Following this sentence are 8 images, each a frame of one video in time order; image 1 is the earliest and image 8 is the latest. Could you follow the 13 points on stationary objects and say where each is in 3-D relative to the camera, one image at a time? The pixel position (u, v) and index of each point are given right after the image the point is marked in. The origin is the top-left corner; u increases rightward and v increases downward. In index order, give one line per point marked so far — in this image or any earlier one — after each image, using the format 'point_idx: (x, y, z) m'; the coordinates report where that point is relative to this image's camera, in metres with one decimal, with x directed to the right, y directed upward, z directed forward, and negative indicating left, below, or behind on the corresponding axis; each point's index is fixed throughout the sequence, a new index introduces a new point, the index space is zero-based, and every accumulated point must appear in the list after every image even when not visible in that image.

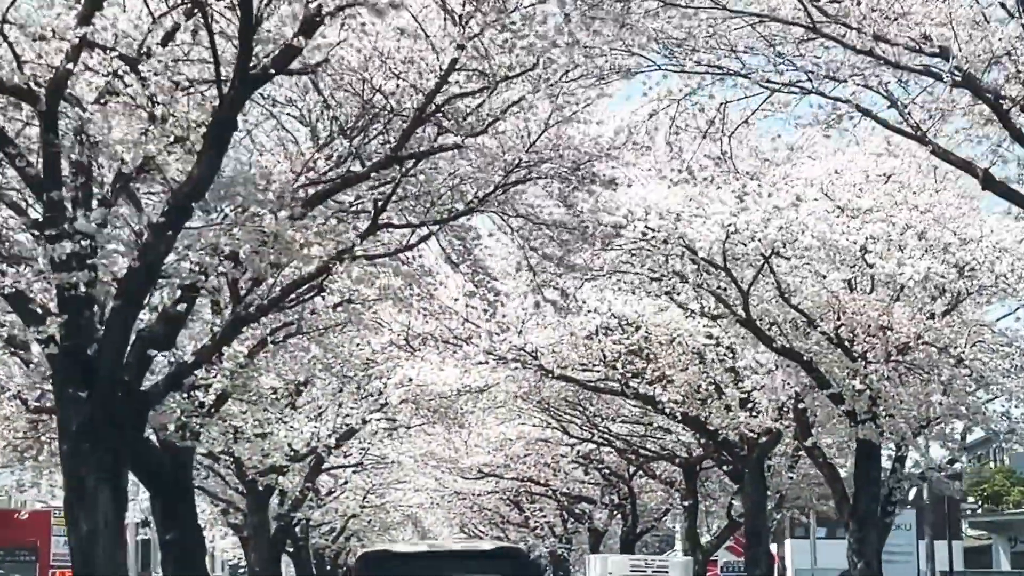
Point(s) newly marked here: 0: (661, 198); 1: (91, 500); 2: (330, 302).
0: (+1.4, +0.9, +18.4) m
1: (-2.4, -1.2, +11.4) m
2: (-1.8, -0.1, +19.7) m
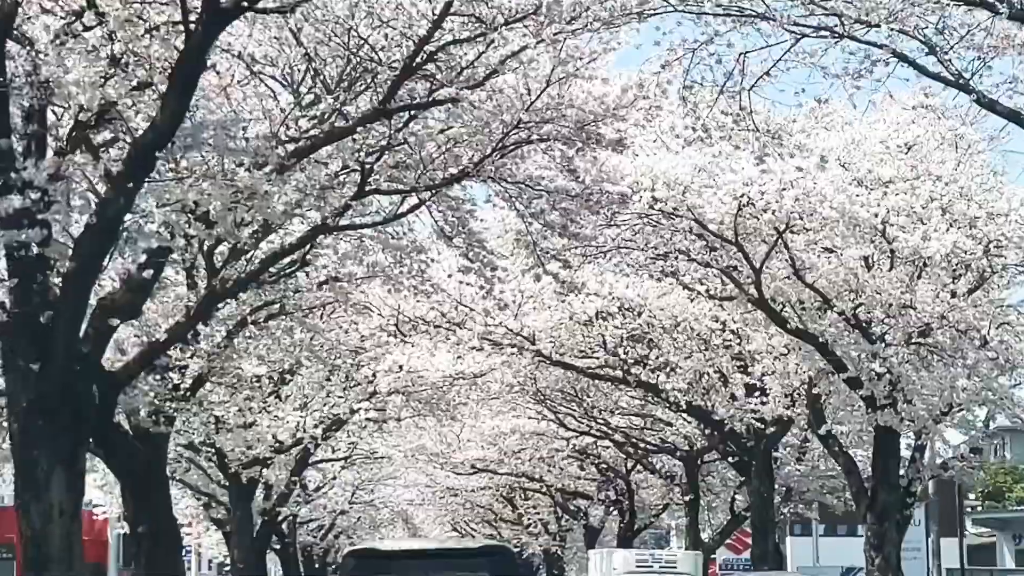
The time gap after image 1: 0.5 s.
0: (+1.4, +1.1, +17.2) m
1: (-2.4, -1.0, +10.2) m
2: (-1.8, +0.1, +18.5) m
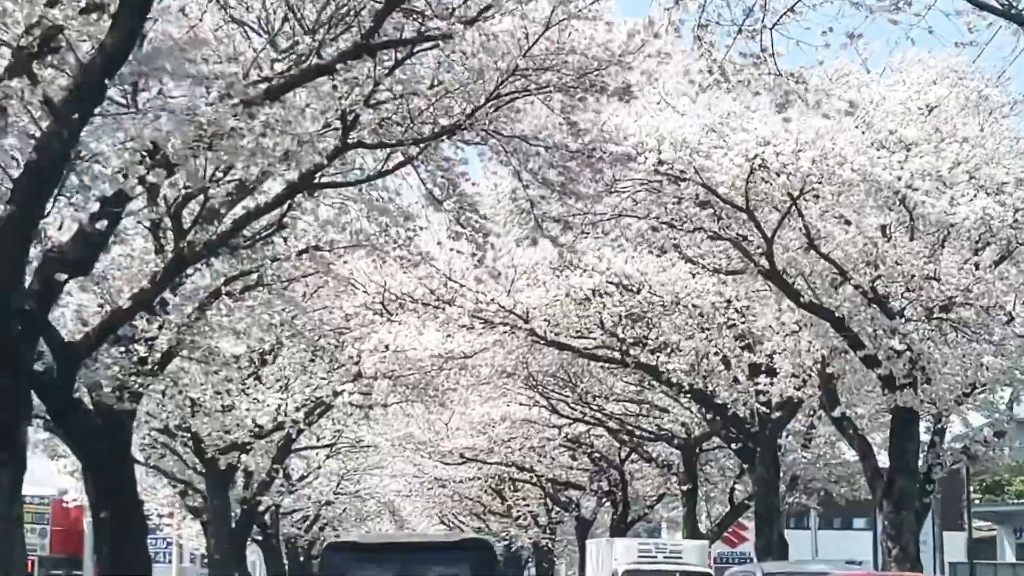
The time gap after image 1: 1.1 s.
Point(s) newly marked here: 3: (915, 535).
0: (+1.3, +1.3, +15.9) m
1: (-2.4, -0.8, +9.0) m
2: (-1.9, +0.4, +17.2) m
3: (+3.6, -2.2, +17.7) m
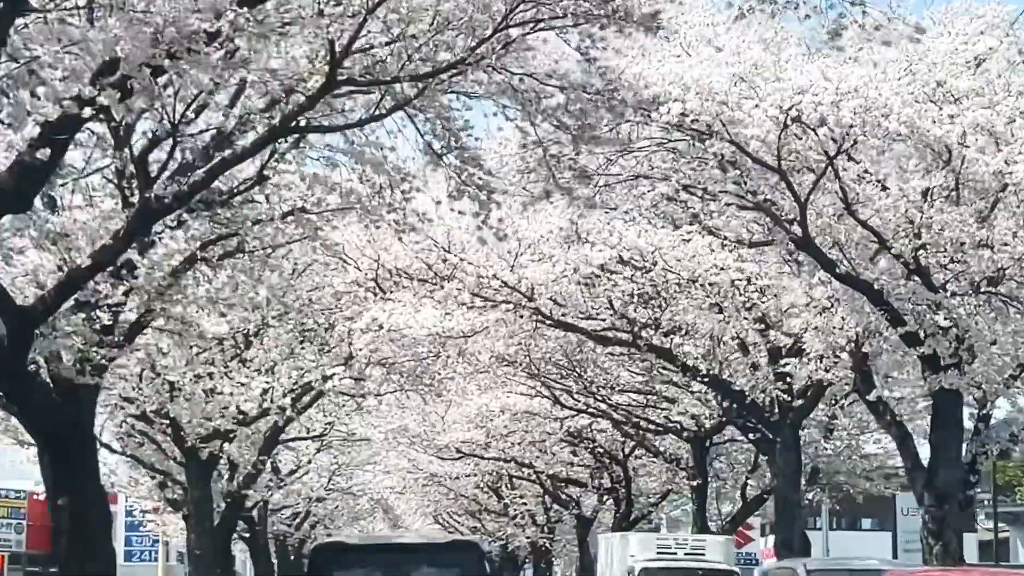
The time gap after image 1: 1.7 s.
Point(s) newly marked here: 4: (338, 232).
0: (+1.4, +1.6, +14.4) m
1: (-2.4, -0.5, +7.4) m
2: (-1.8, +0.6, +15.7) m
3: (+3.7, -2.0, +16.1) m
4: (-1.6, +0.5, +17.8) m
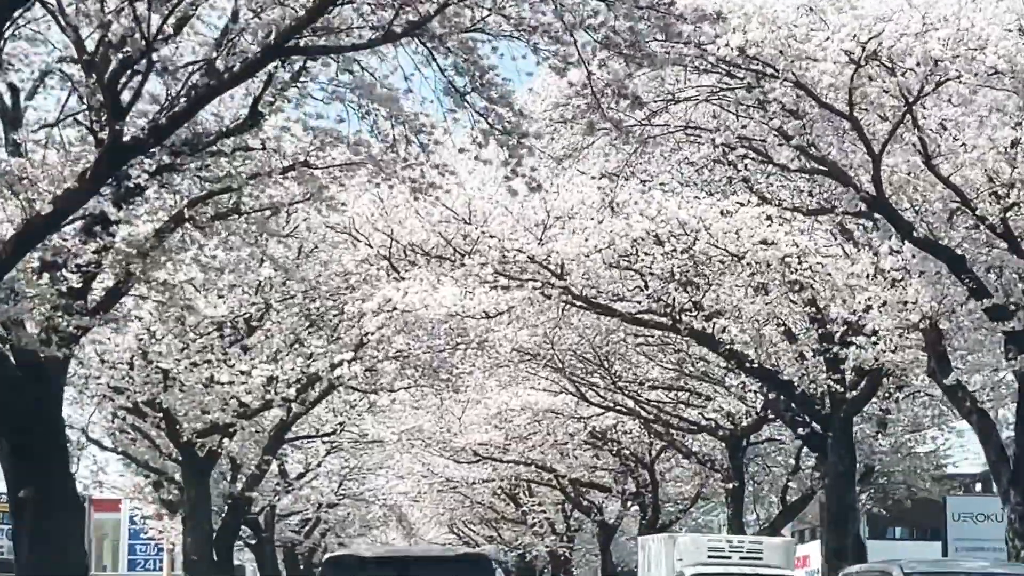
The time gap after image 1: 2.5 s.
0: (+1.6, +1.8, +12.5) m
1: (-2.2, -0.2, +5.5) m
2: (-1.6, +0.9, +13.8) m
3: (+3.9, -1.8, +14.2) m
4: (-1.3, +0.7, +16.0) m
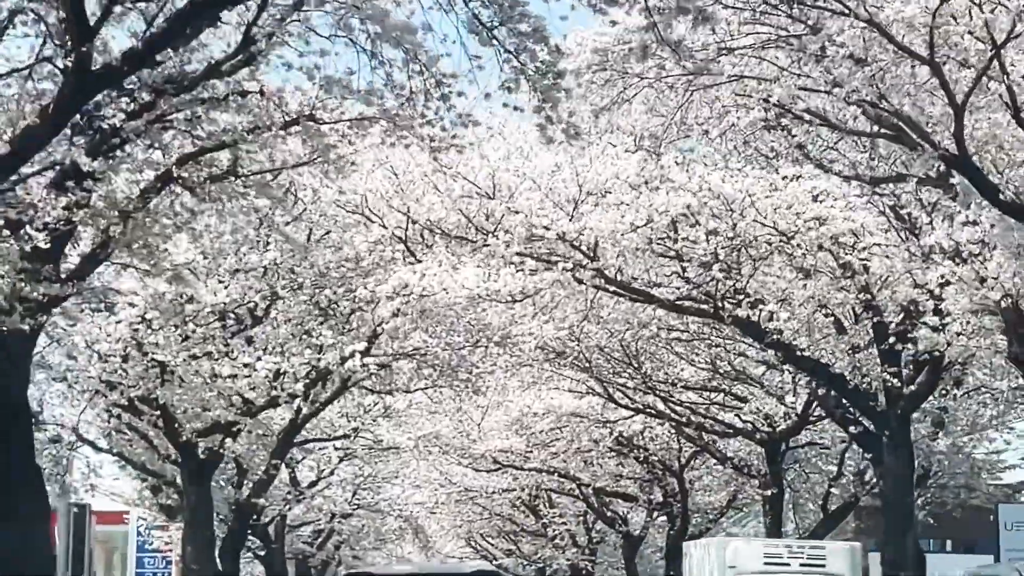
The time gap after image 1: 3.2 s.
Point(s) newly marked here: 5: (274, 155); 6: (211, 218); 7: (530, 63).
0: (+1.8, +2.0, +10.9) m
1: (-2.1, 0.0, +3.9) m
2: (-1.4, +1.0, +12.2) m
3: (+4.1, -1.6, +12.6) m
4: (-1.1, +0.9, +14.4) m
5: (-1.5, +0.8, +12.6) m
6: (-2.1, +0.5, +13.5) m
7: (+0.1, +1.2, +10.4) m
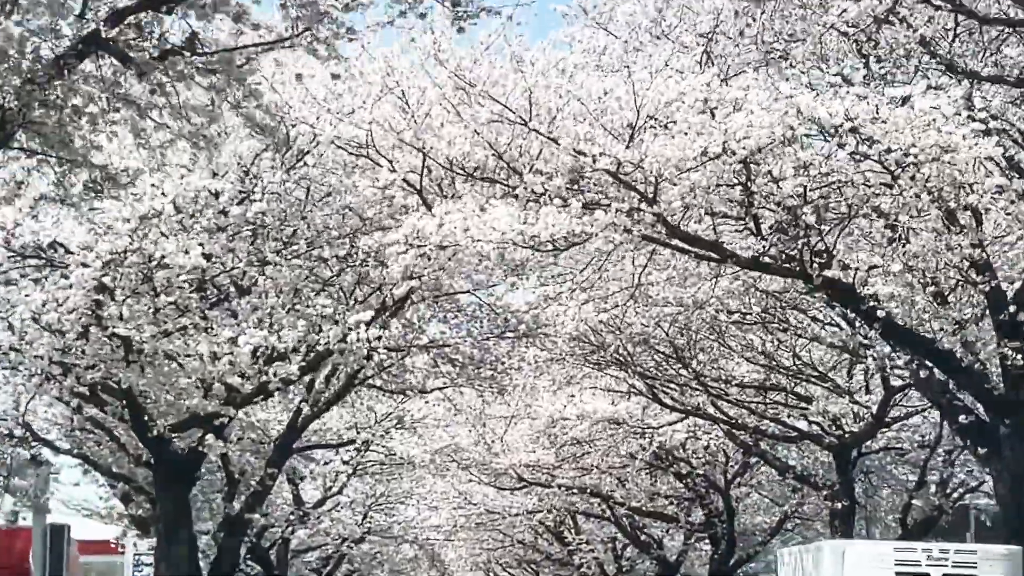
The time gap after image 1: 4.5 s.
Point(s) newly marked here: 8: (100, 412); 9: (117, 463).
0: (+2.0, +2.4, +7.8) m
1: (-1.9, +0.6, +0.8) m
2: (-1.2, +1.4, +9.1) m
3: (+4.3, -1.2, +9.4) m
4: (-0.9, +1.3, +11.3) m
5: (-1.3, +1.2, +9.5) m
6: (-1.8, +0.8, +10.4) m
7: (+0.3, +1.6, +7.3) m
8: (-3.4, -1.0, +16.0) m
9: (-3.5, -1.5, +17.4) m
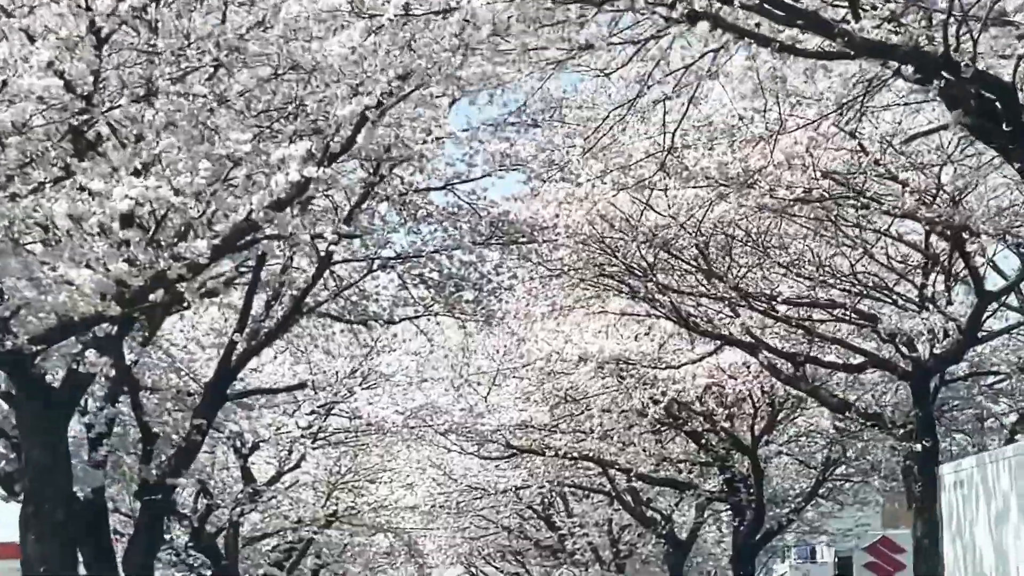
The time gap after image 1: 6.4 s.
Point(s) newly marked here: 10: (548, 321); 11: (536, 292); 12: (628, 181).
0: (+2.0, +3.4, +3.4) m
1: (-1.7, +1.4, -3.7) m
2: (-1.2, +2.3, +4.7) m
3: (+4.4, -0.1, +5.0) m
4: (-0.9, +2.1, +6.8) m
5: (-1.3, +2.1, +5.0) m
6: (-1.8, +1.7, +5.9) m
7: (+0.4, +2.5, +2.9) m
8: (-3.4, -0.2, +11.5) m
9: (-3.5, -0.7, +12.8) m
10: (+0.3, -0.4, +20.0) m
11: (+0.2, 0.0, +17.7) m
12: (+0.9, +0.6, +14.3) m
